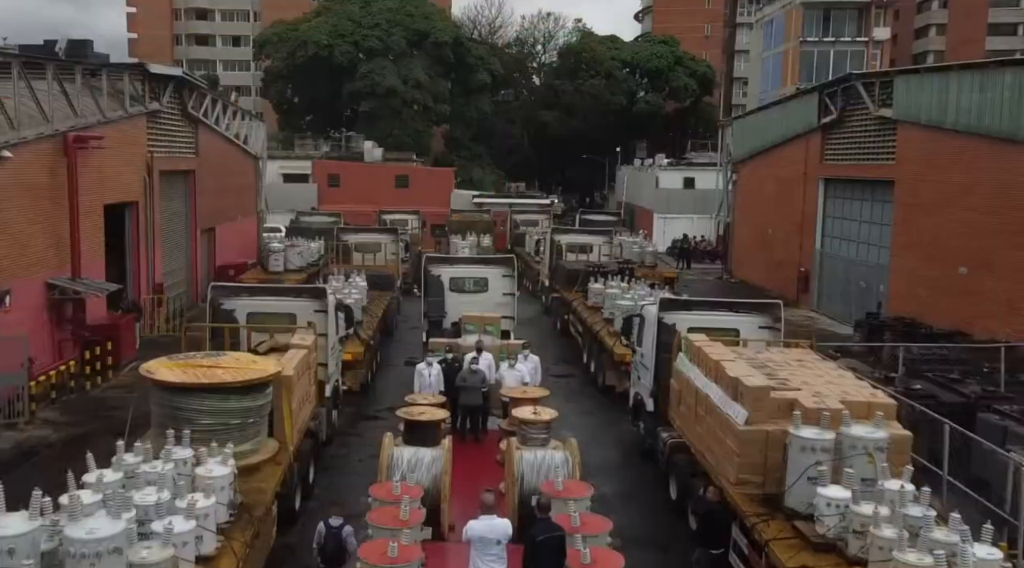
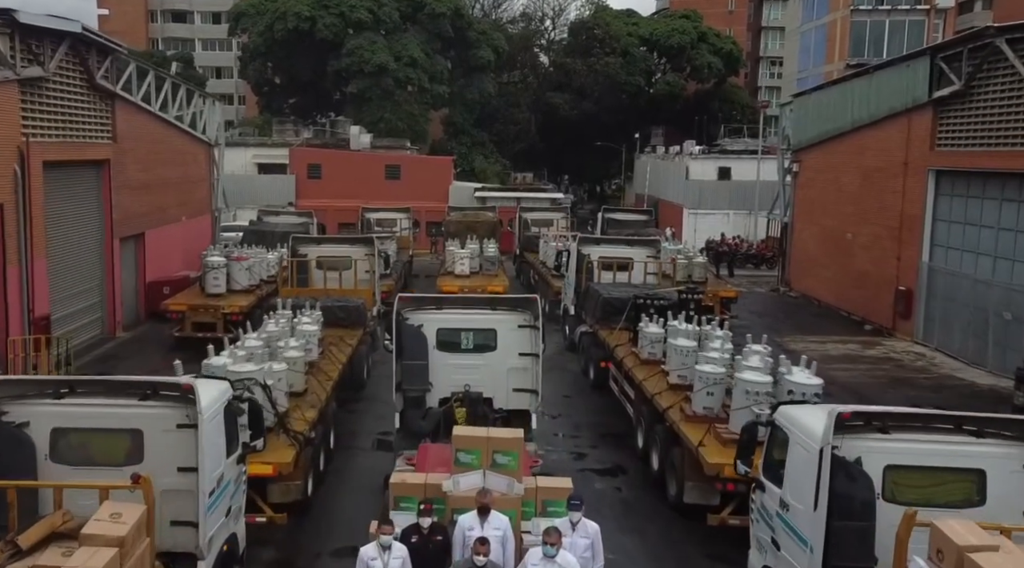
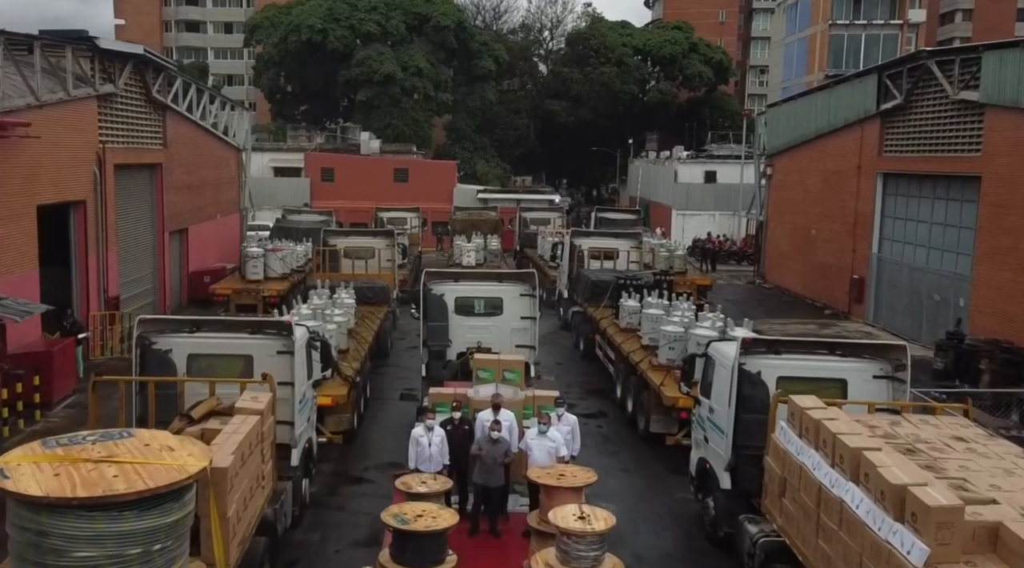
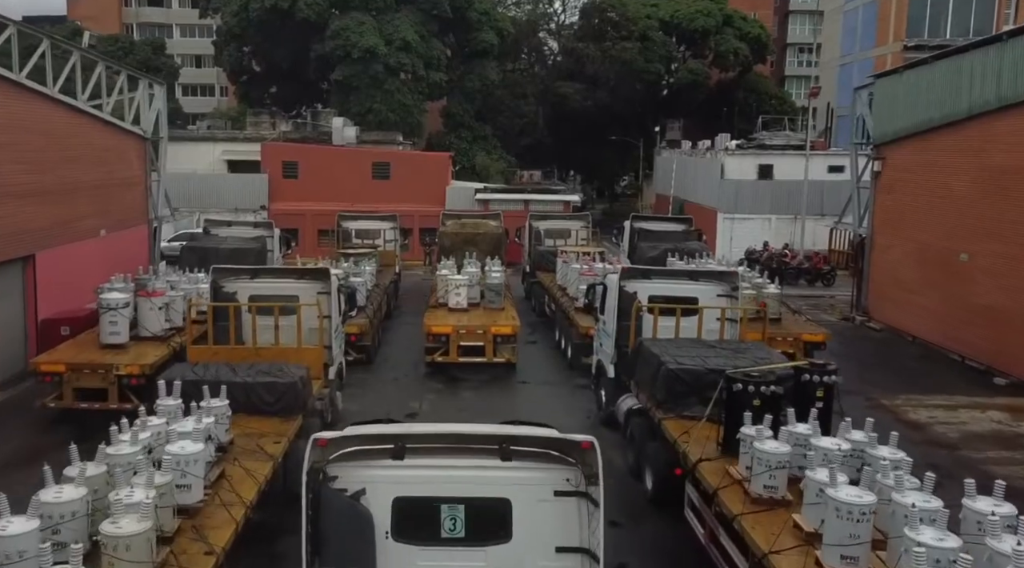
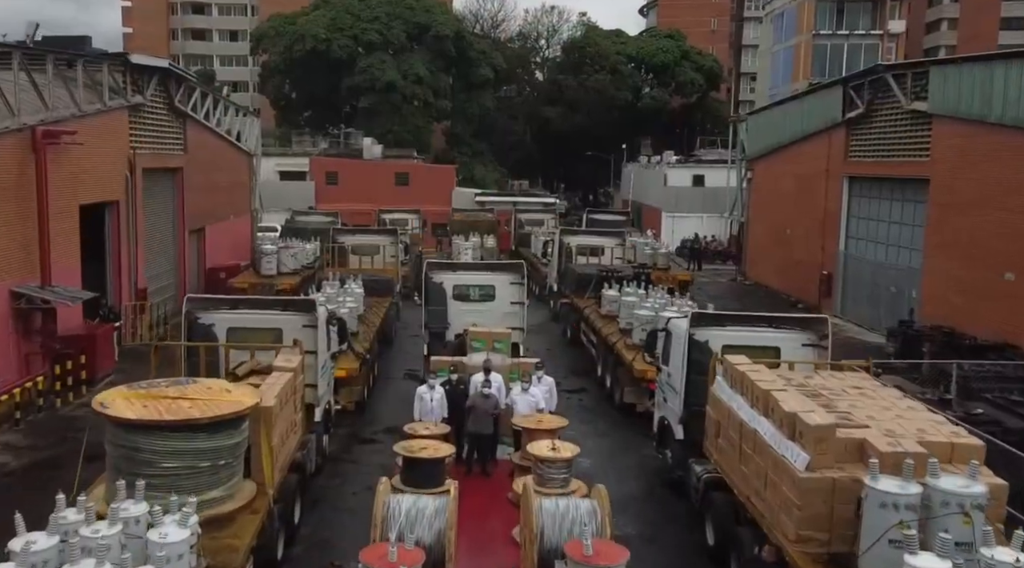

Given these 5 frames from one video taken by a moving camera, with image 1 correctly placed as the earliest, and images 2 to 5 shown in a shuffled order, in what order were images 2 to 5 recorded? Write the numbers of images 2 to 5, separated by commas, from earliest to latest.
5, 3, 2, 4
